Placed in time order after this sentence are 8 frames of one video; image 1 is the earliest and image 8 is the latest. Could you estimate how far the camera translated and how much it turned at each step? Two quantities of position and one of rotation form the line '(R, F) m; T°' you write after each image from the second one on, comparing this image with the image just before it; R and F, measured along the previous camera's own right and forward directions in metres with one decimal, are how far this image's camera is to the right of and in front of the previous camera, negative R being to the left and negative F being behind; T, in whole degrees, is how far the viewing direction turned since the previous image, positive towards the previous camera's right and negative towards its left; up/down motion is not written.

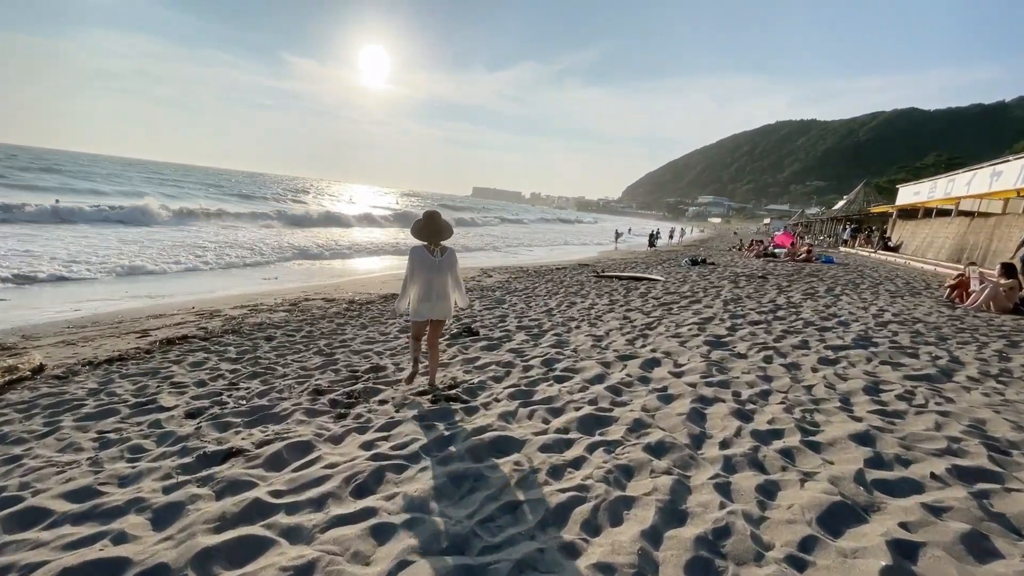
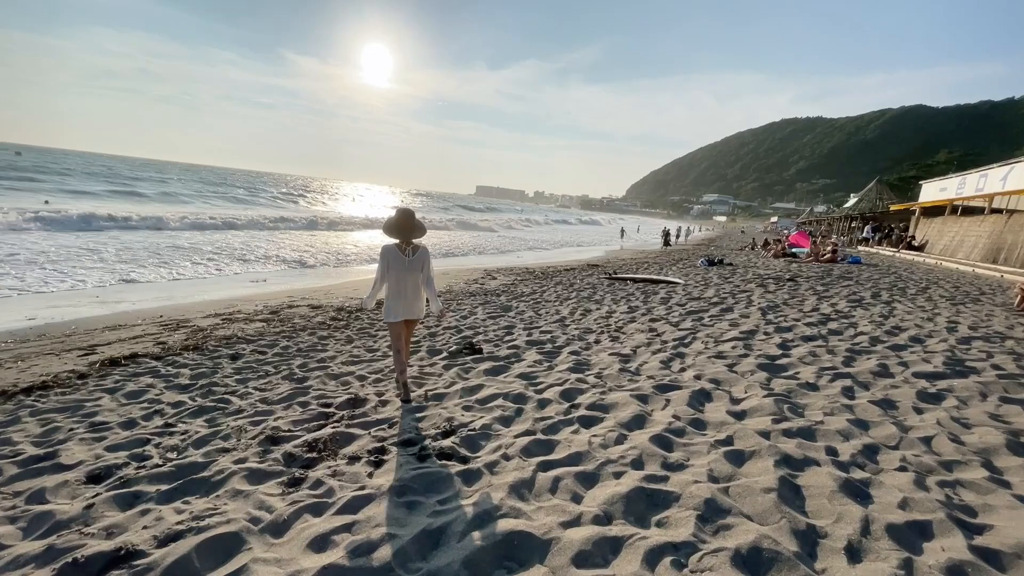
(-0.1, +1.1) m; 0°
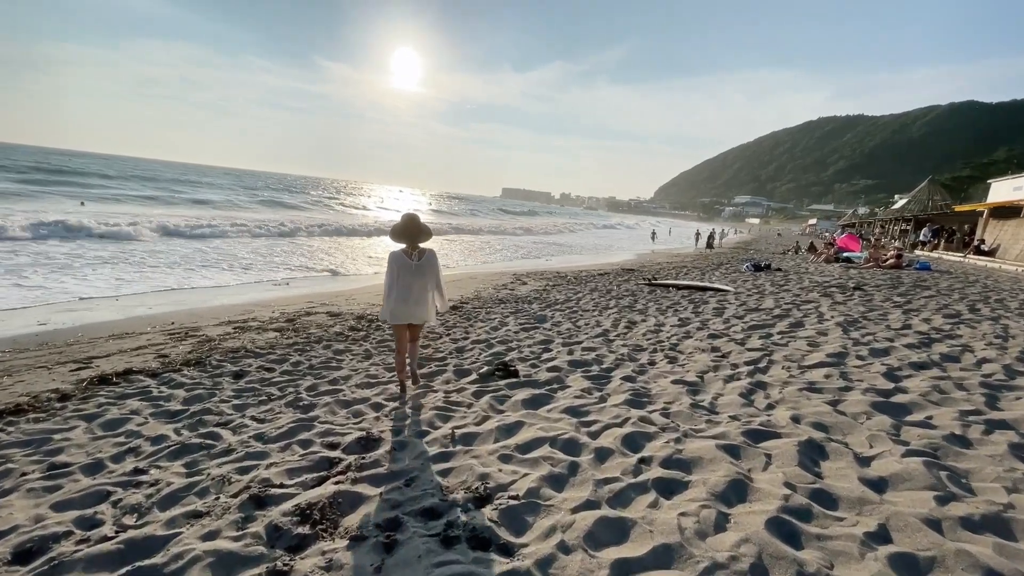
(-0.2, +0.9) m; -3°
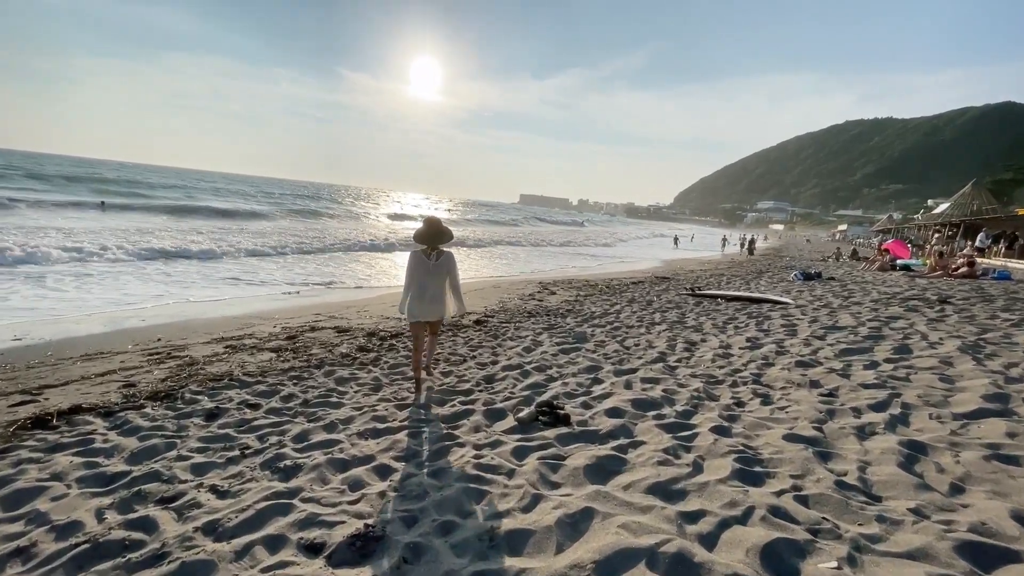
(-0.3, +1.2) m; -2°
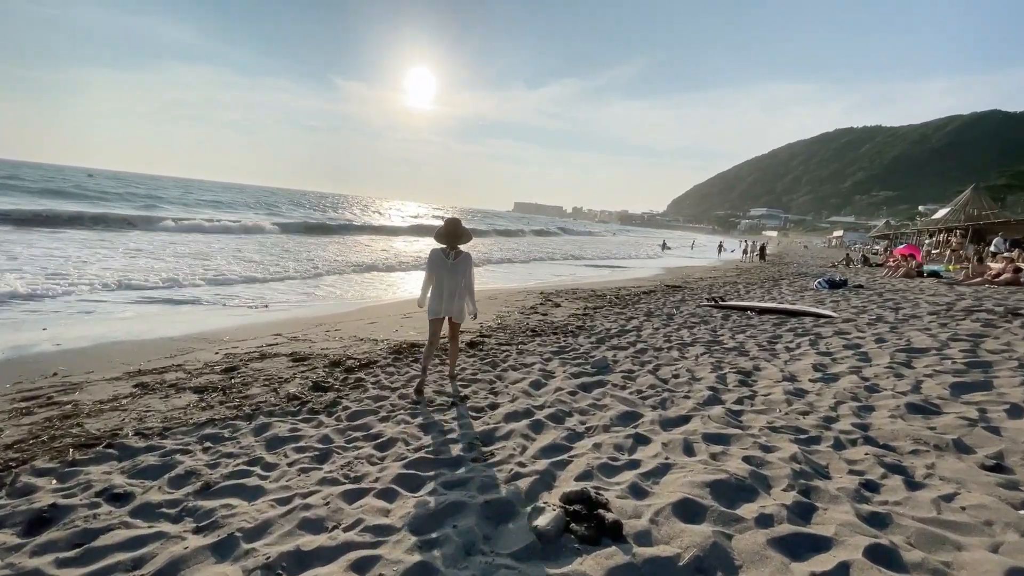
(-0.1, +1.5) m; +1°
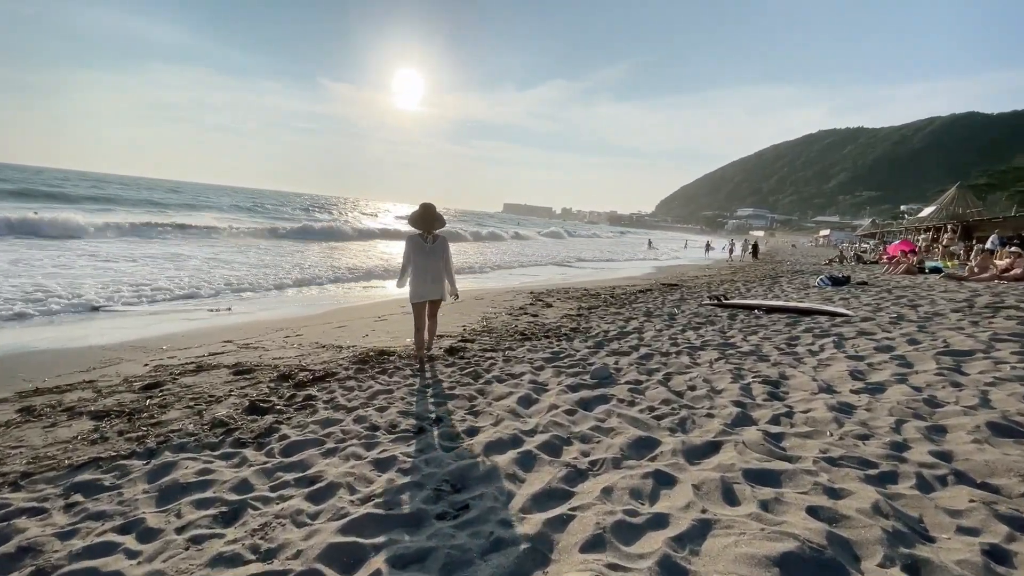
(+0.1, +0.9) m; +1°
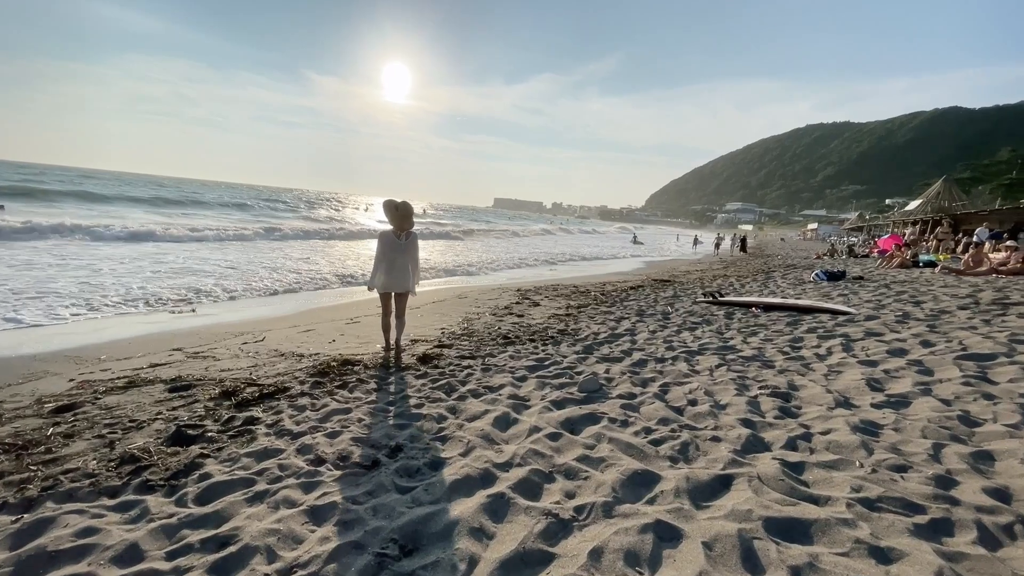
(+0.1, +0.6) m; +1°
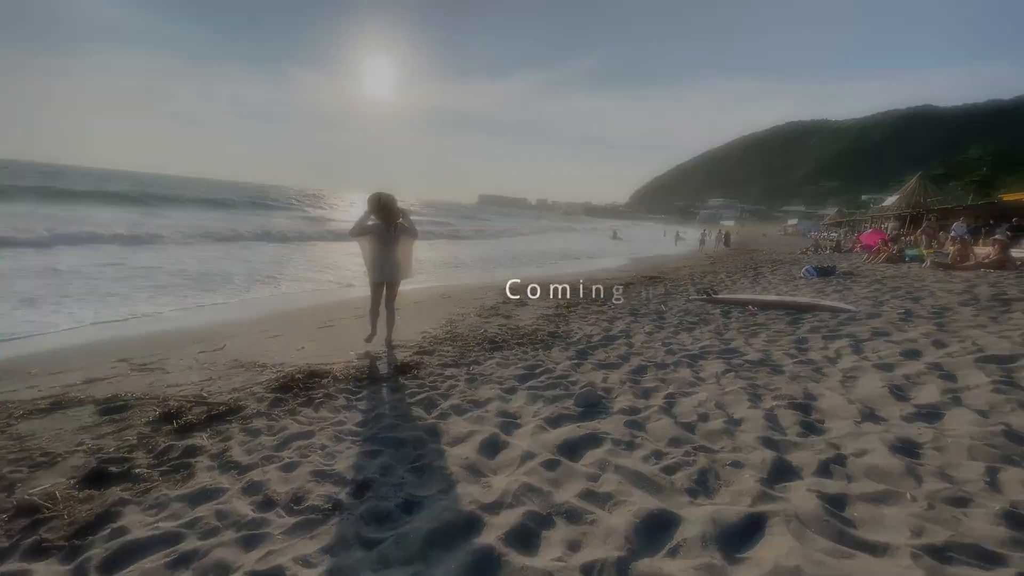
(0.0, +0.5) m; +2°
